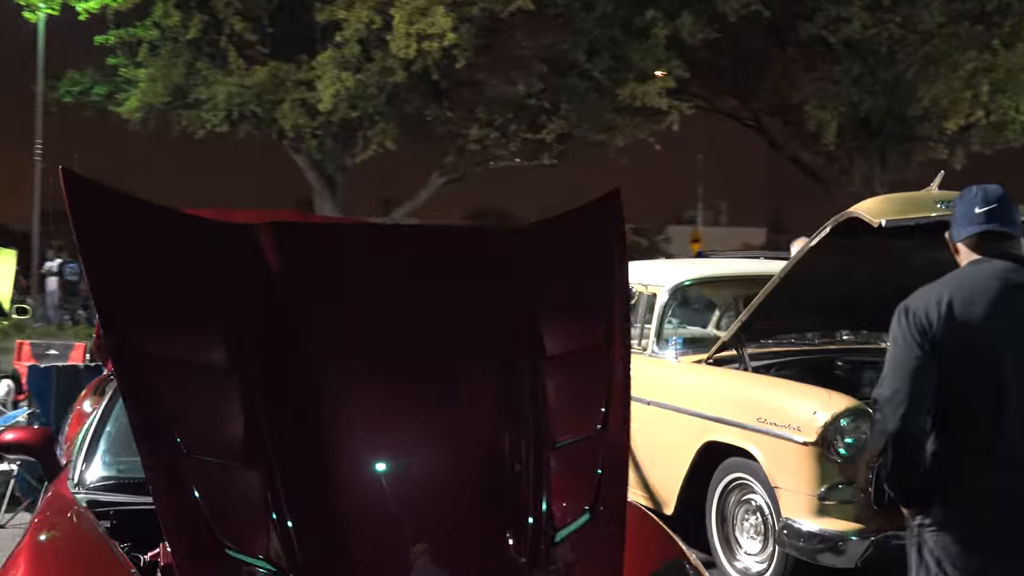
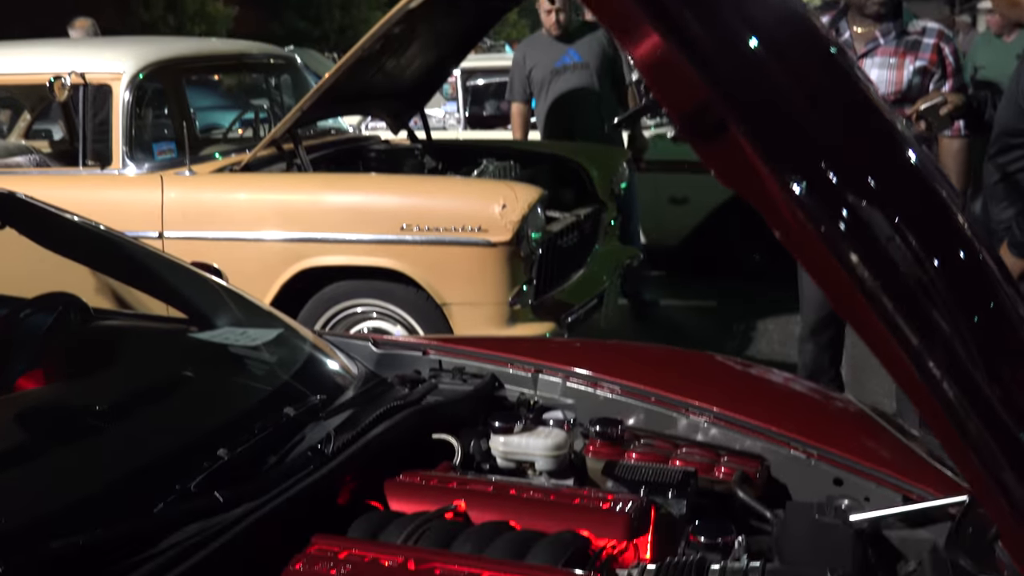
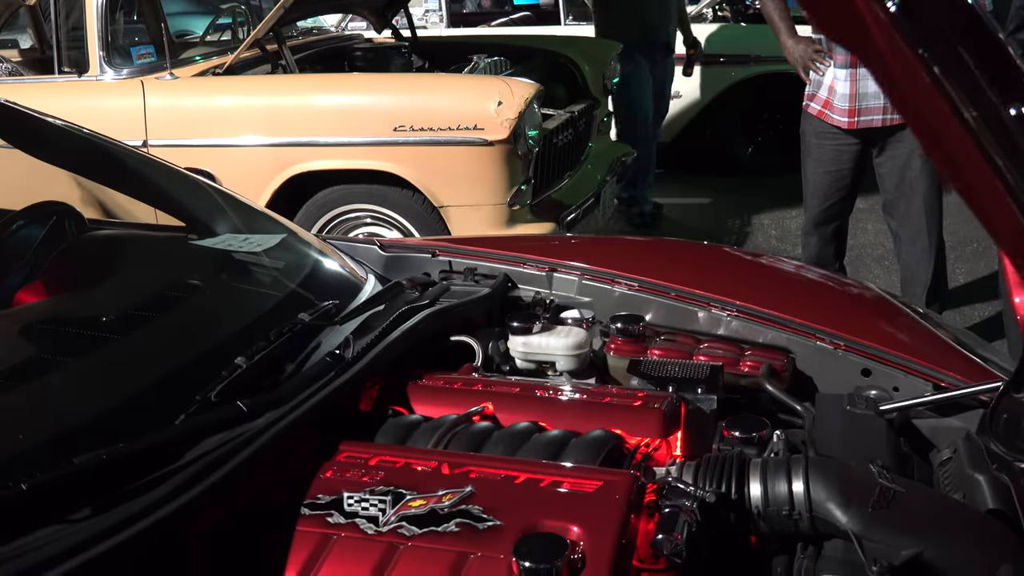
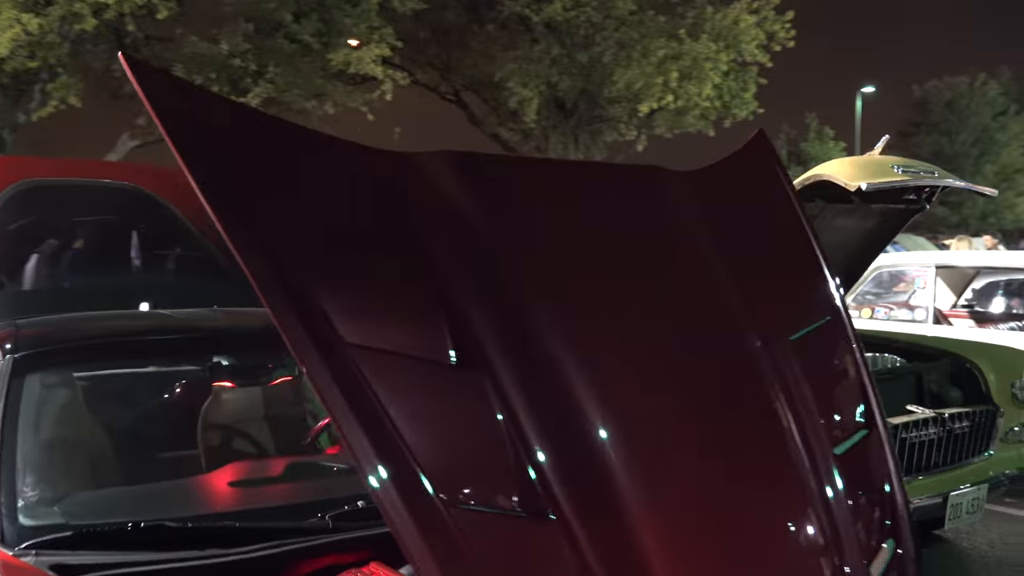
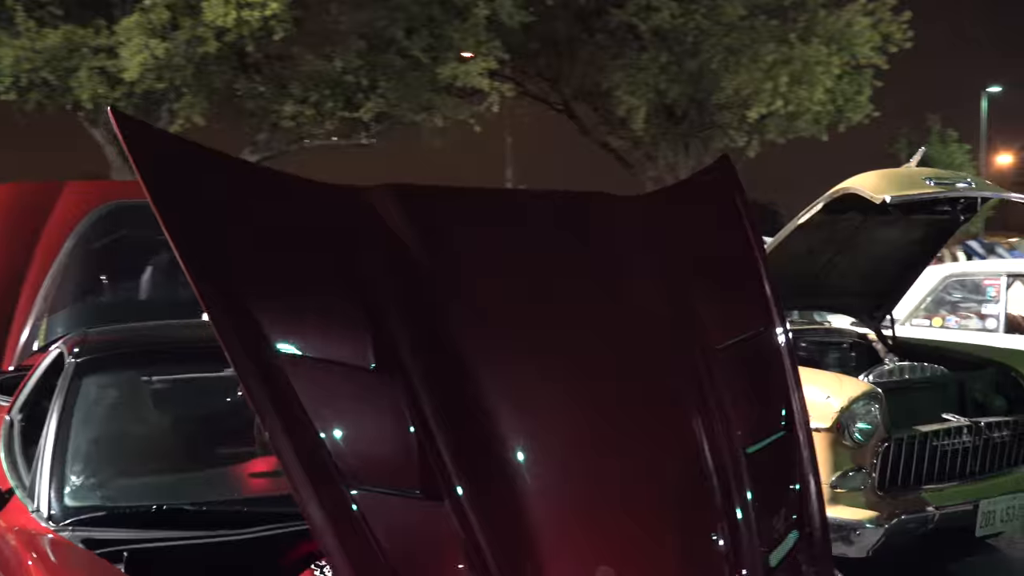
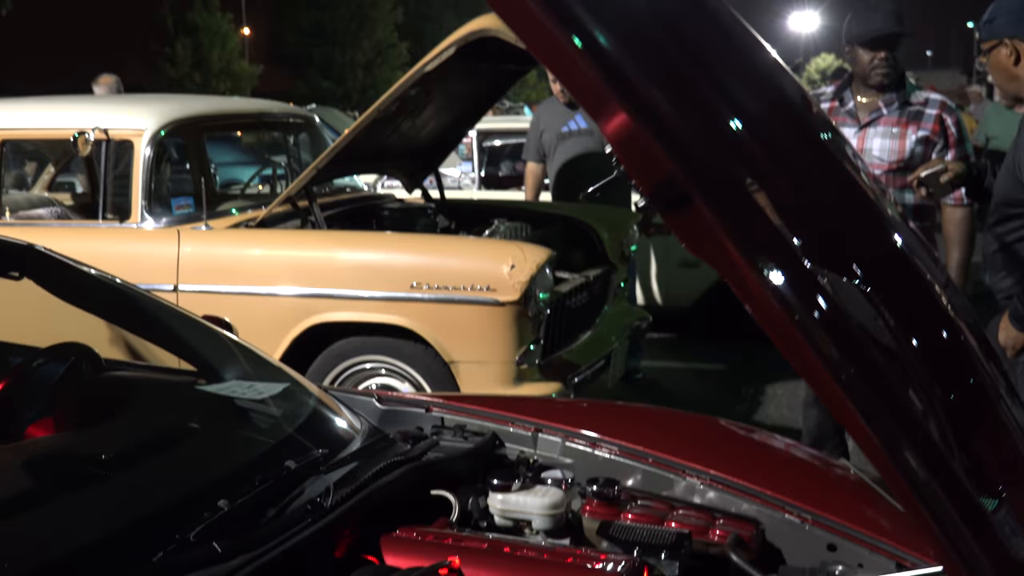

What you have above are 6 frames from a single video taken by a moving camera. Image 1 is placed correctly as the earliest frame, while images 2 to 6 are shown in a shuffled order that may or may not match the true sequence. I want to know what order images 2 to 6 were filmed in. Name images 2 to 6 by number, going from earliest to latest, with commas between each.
5, 4, 6, 2, 3
